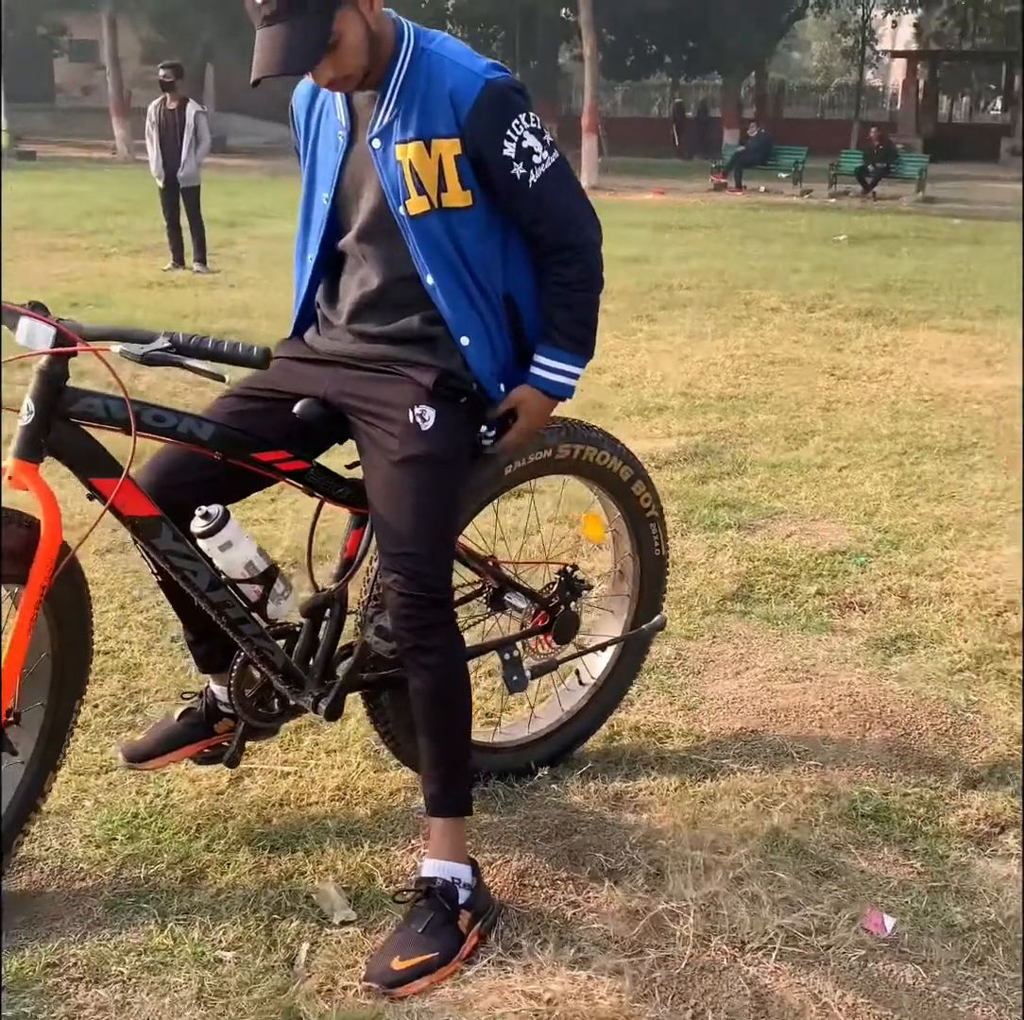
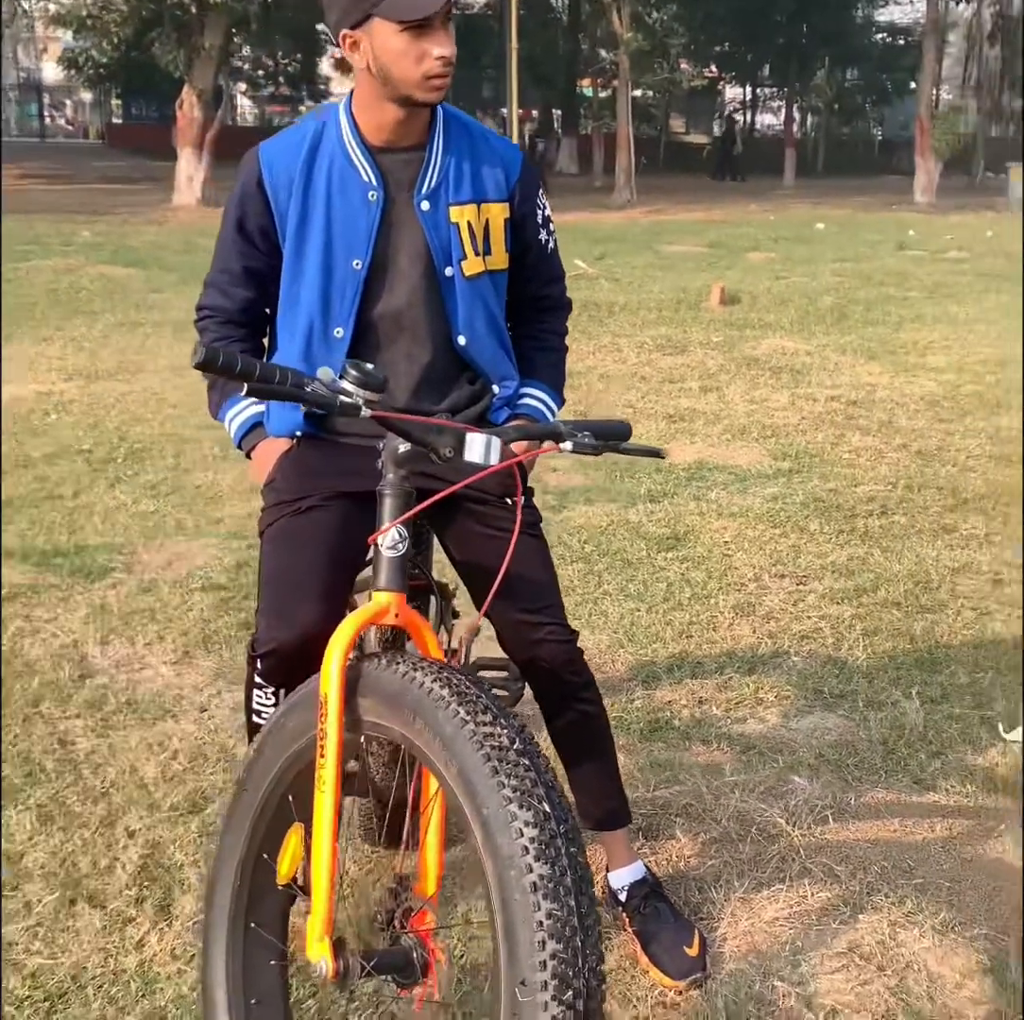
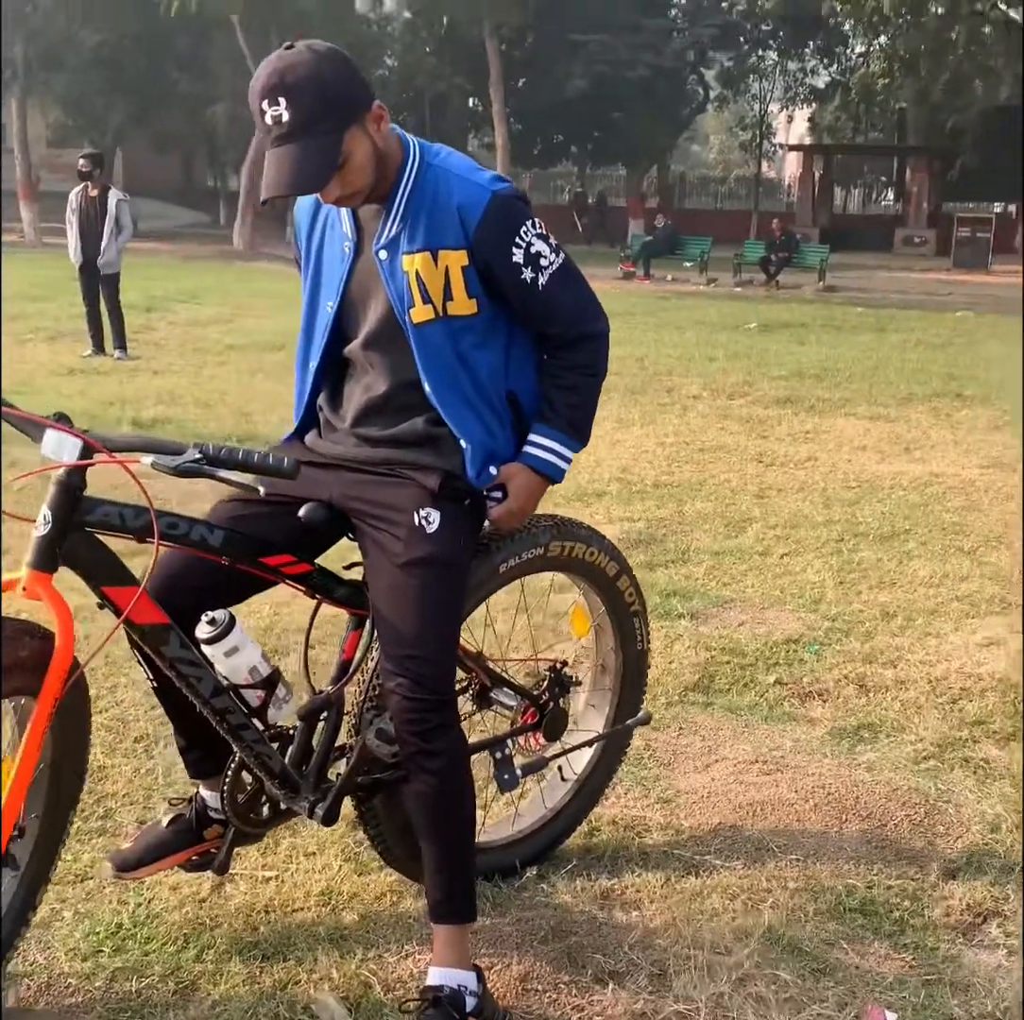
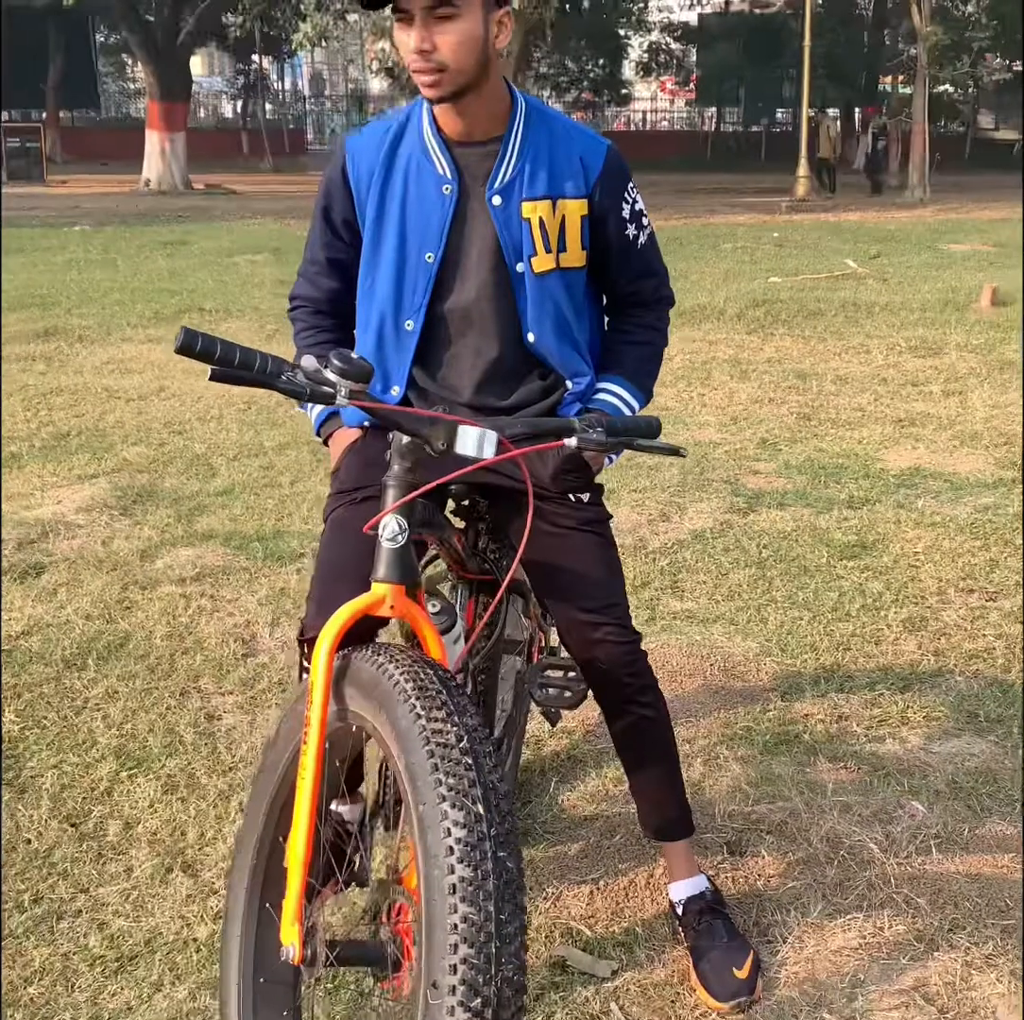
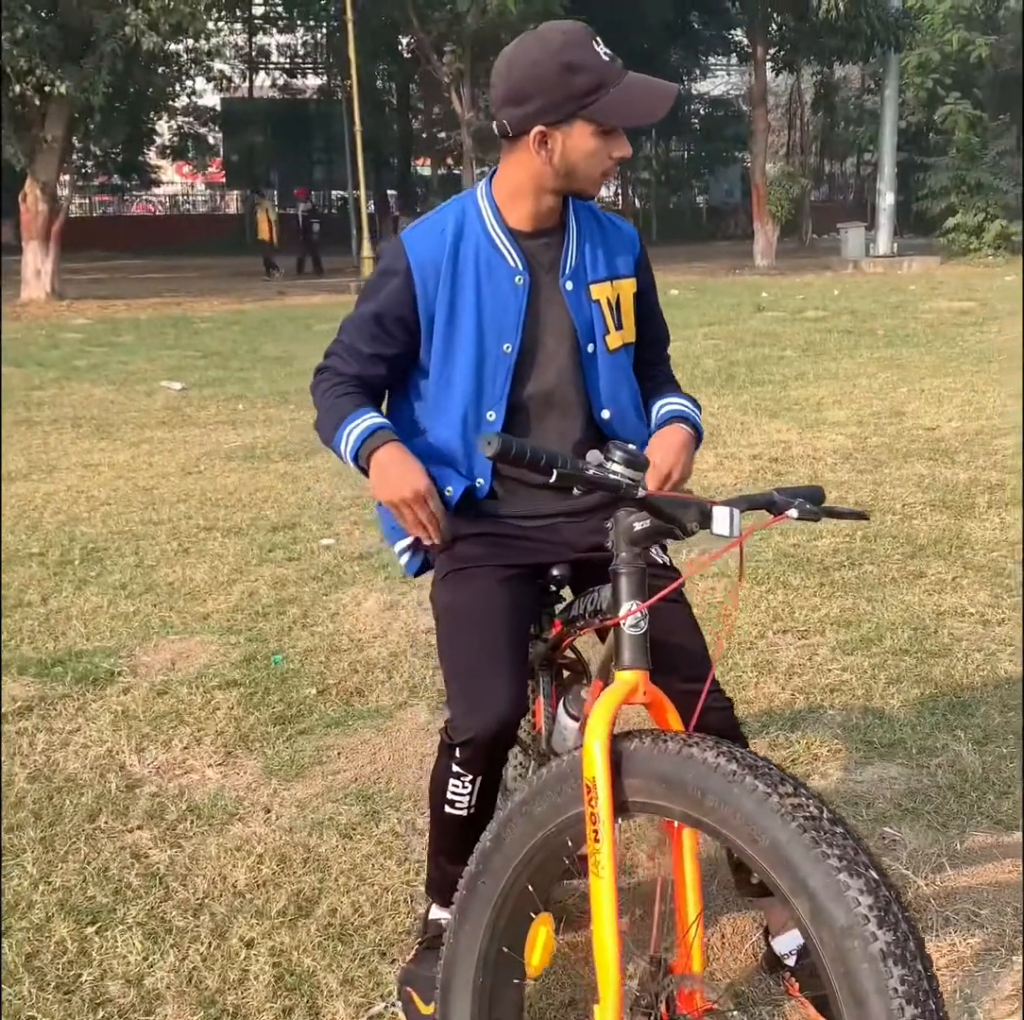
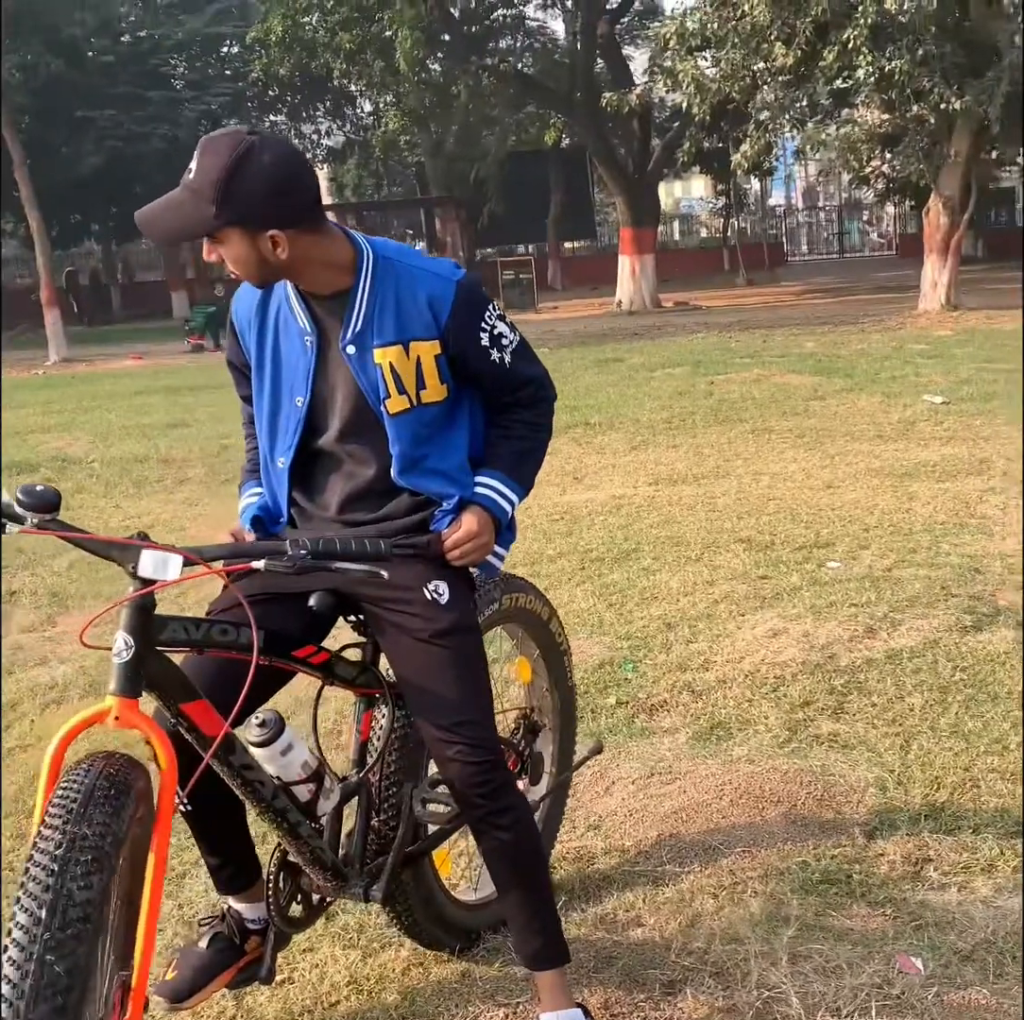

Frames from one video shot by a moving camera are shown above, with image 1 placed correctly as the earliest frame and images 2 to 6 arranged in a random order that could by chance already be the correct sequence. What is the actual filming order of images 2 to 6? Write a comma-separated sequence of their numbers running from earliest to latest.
3, 6, 4, 2, 5
